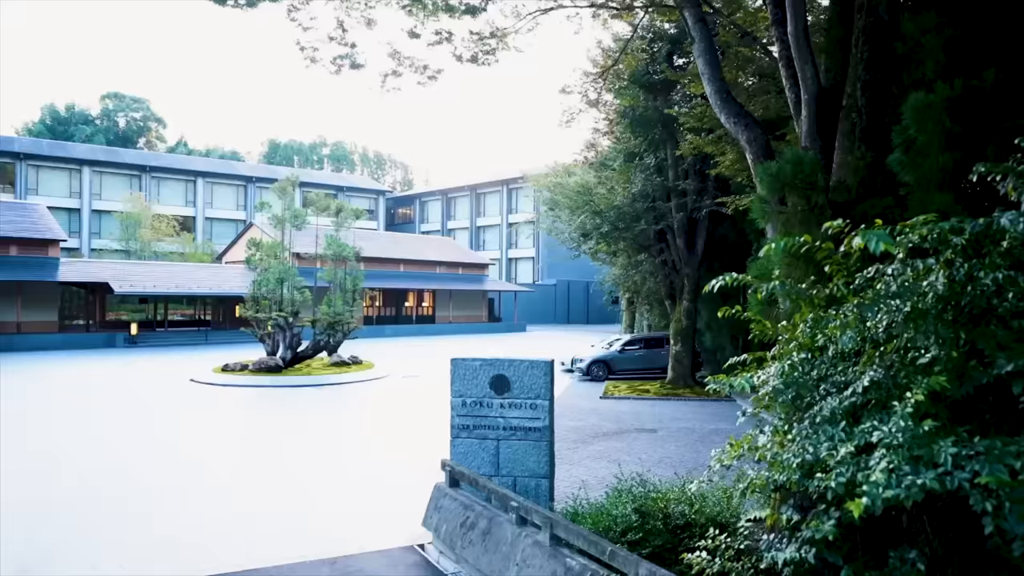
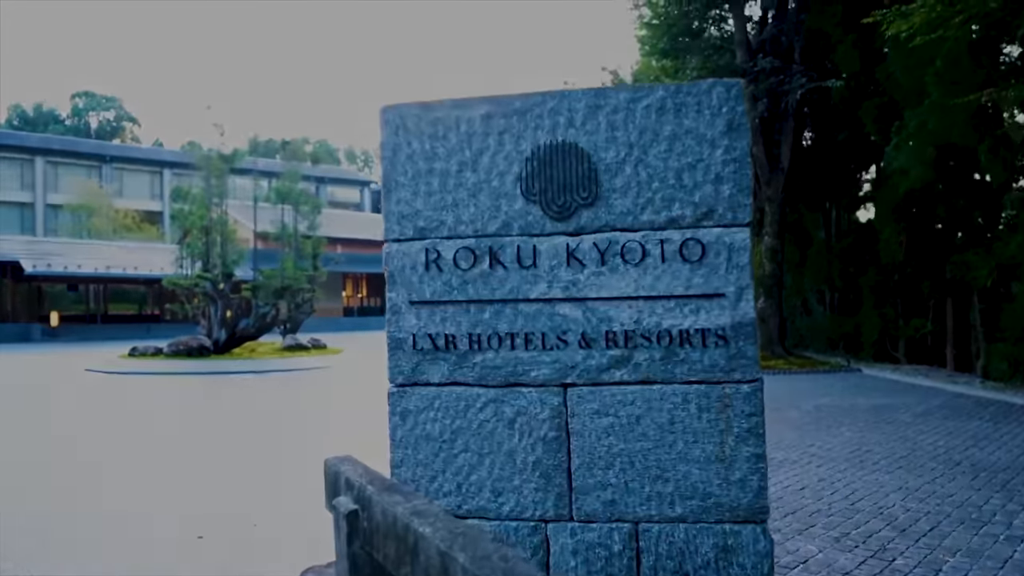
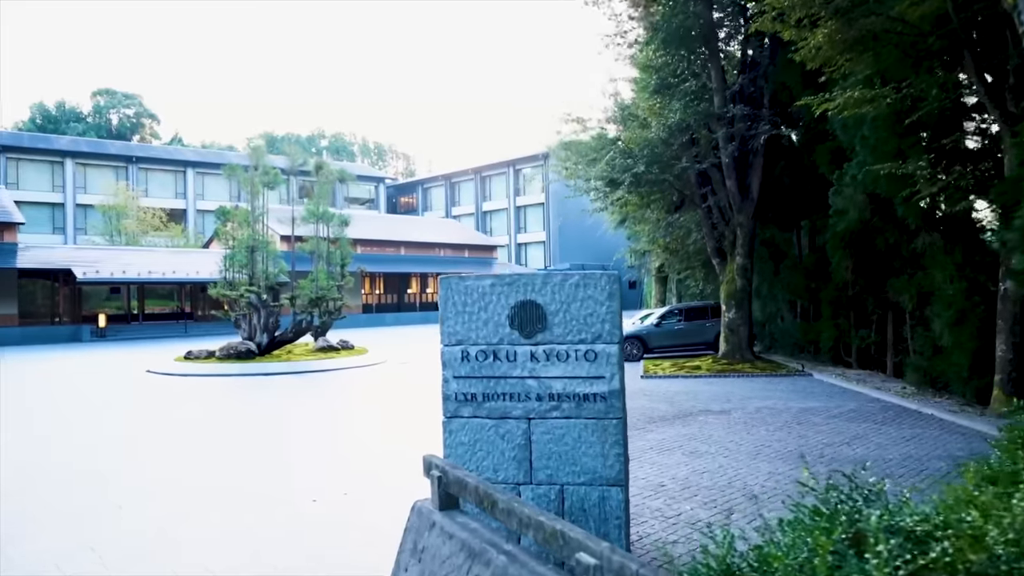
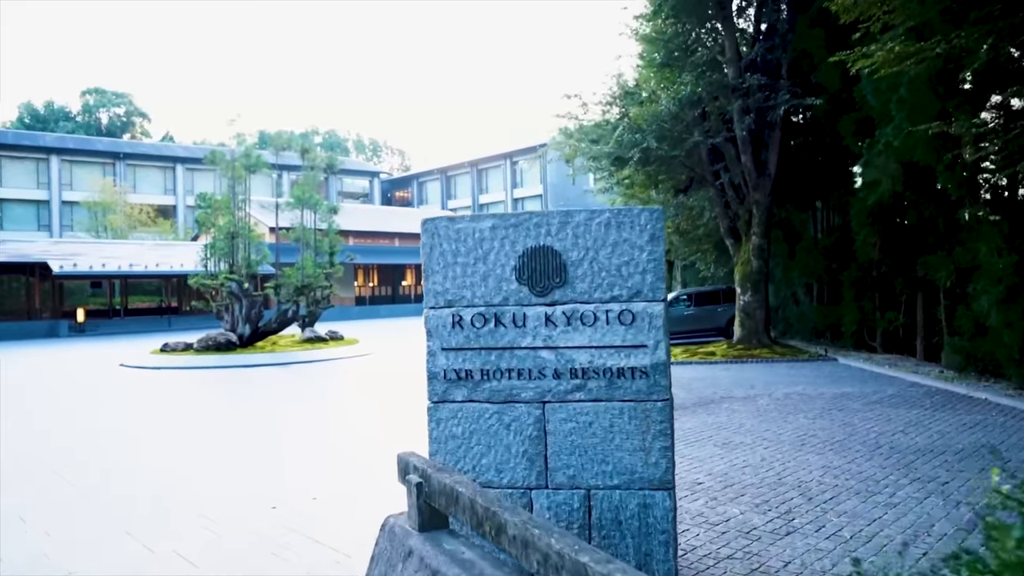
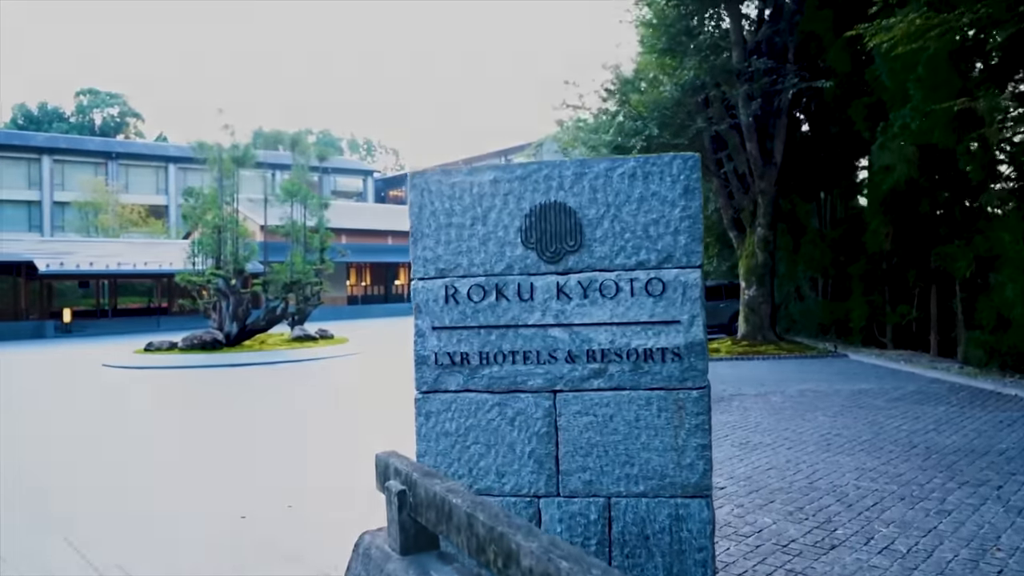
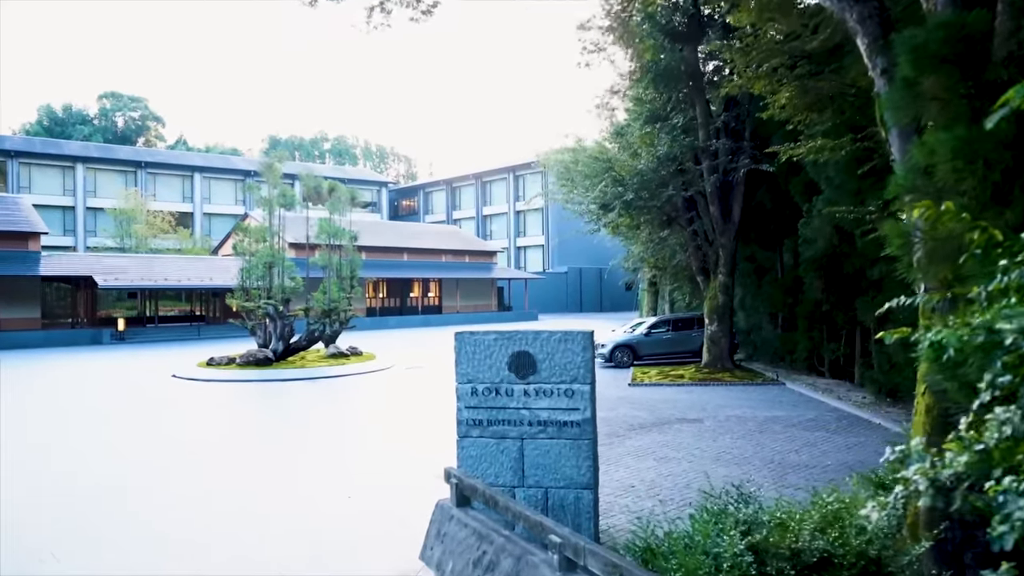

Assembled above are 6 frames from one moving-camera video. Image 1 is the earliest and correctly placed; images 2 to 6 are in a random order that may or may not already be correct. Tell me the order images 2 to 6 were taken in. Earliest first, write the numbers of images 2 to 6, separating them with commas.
6, 3, 4, 5, 2
